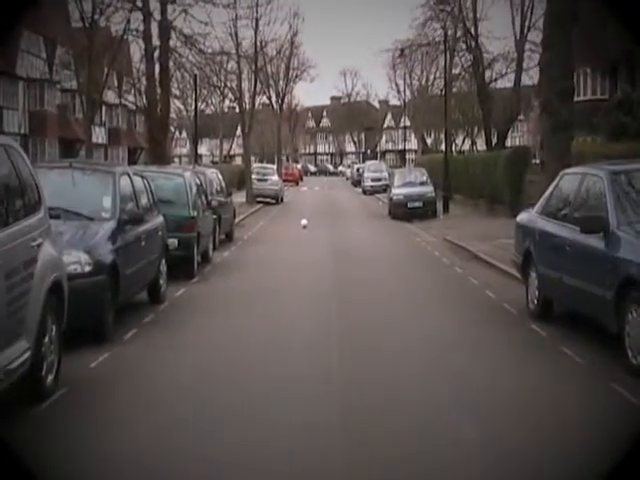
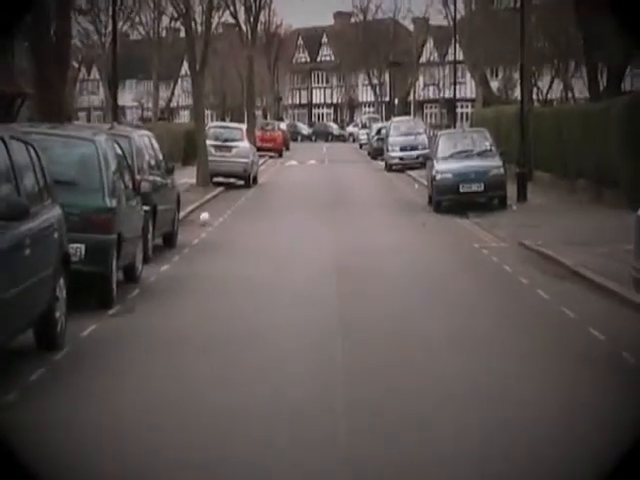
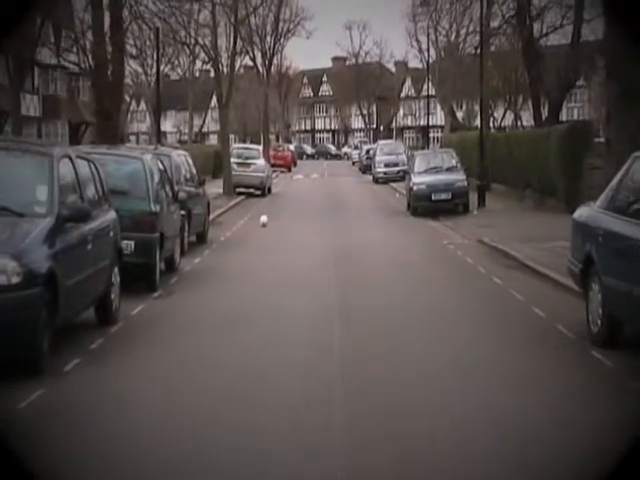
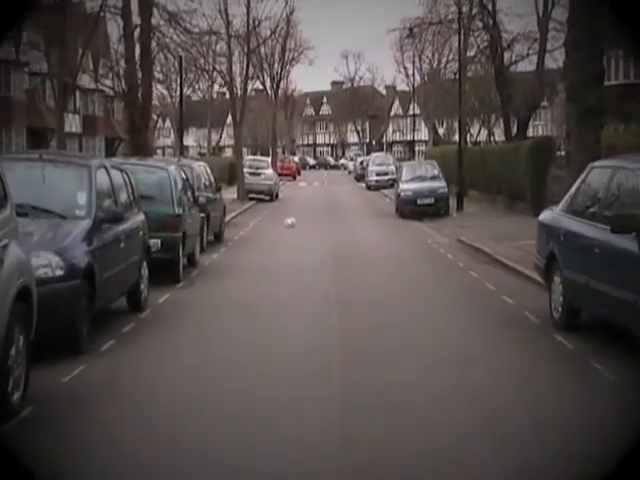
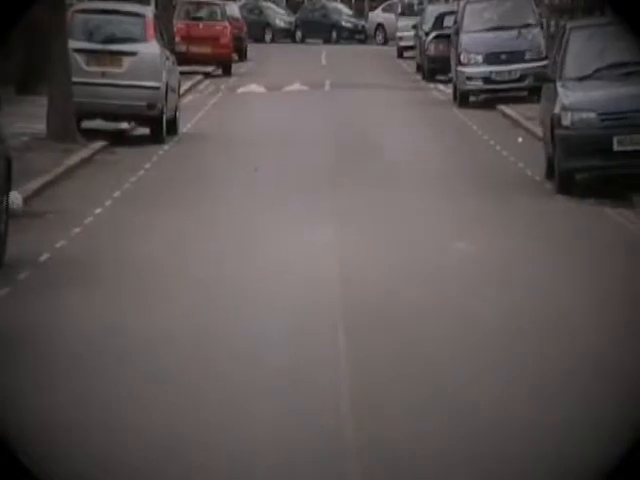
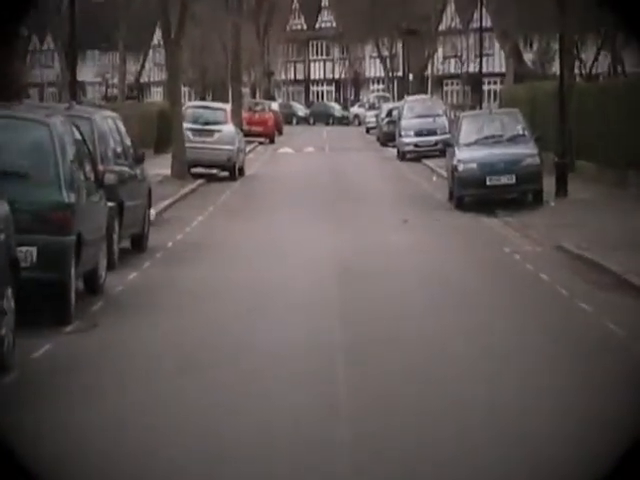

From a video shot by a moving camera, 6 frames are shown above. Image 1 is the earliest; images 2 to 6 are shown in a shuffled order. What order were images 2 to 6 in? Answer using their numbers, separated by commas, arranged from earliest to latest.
4, 3, 2, 6, 5
